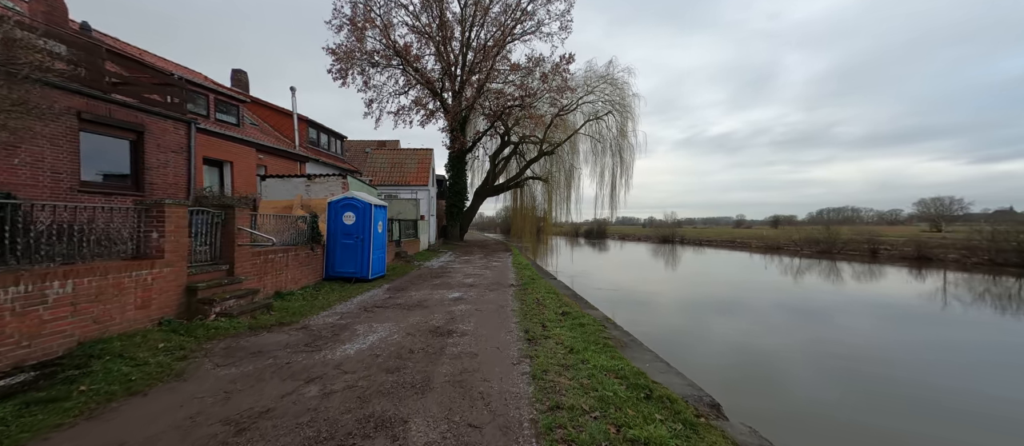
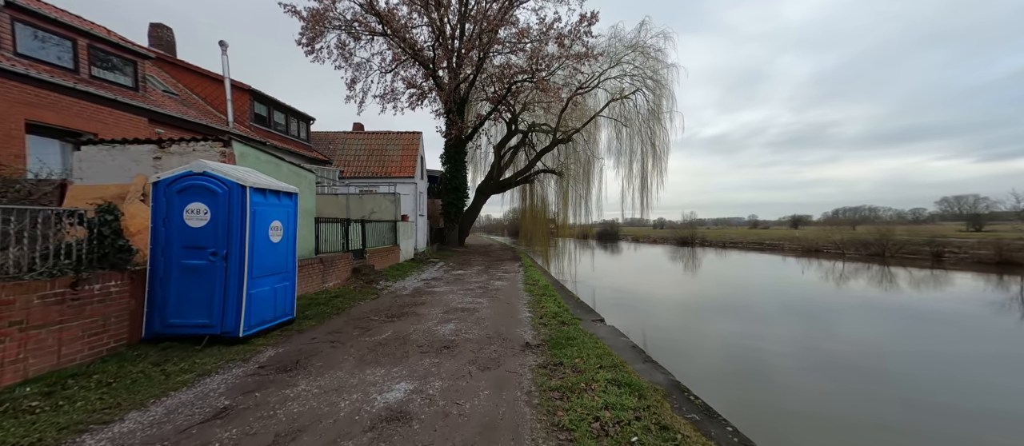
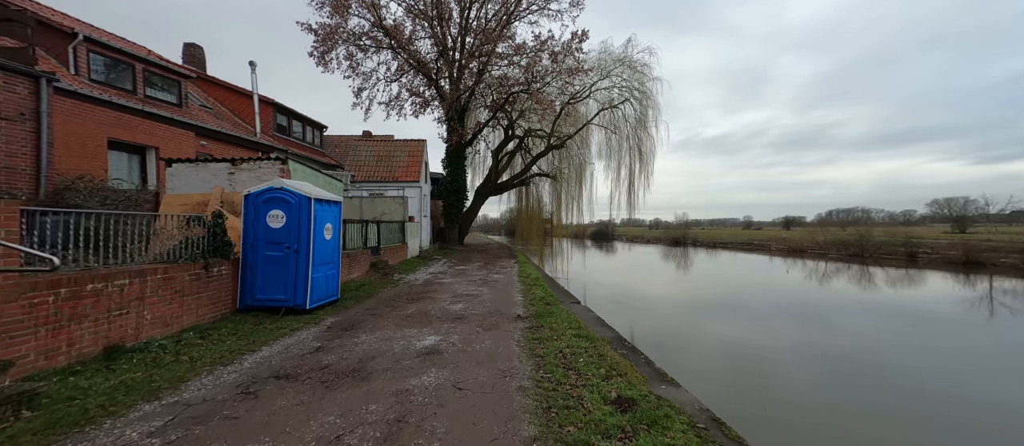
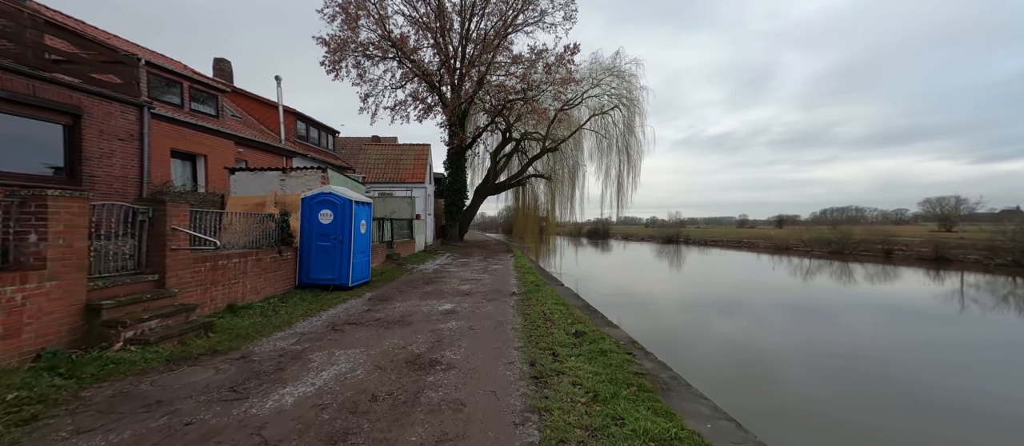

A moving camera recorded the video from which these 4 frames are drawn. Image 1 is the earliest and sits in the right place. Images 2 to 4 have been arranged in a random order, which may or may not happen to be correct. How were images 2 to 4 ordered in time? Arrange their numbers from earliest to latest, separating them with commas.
4, 3, 2
